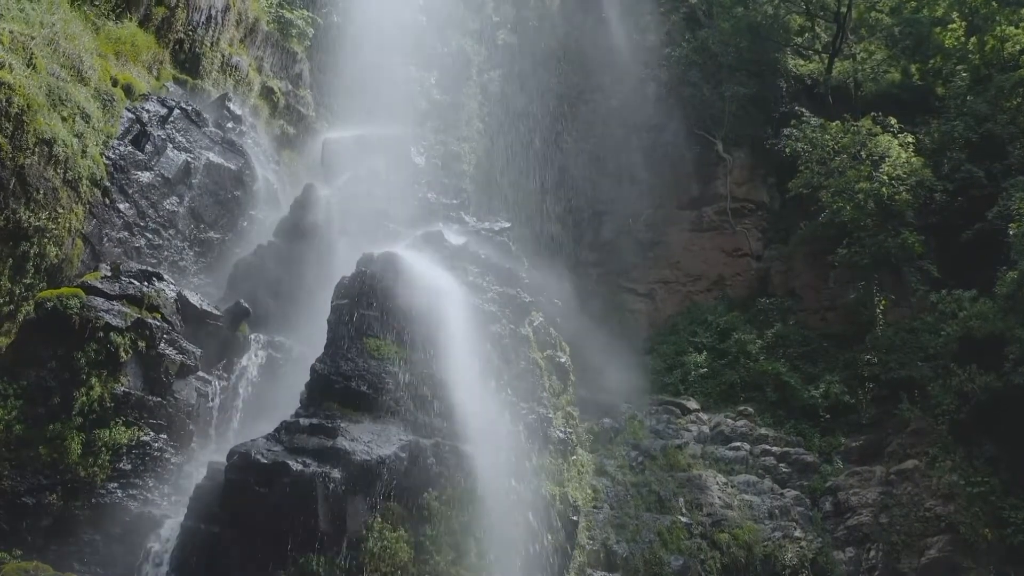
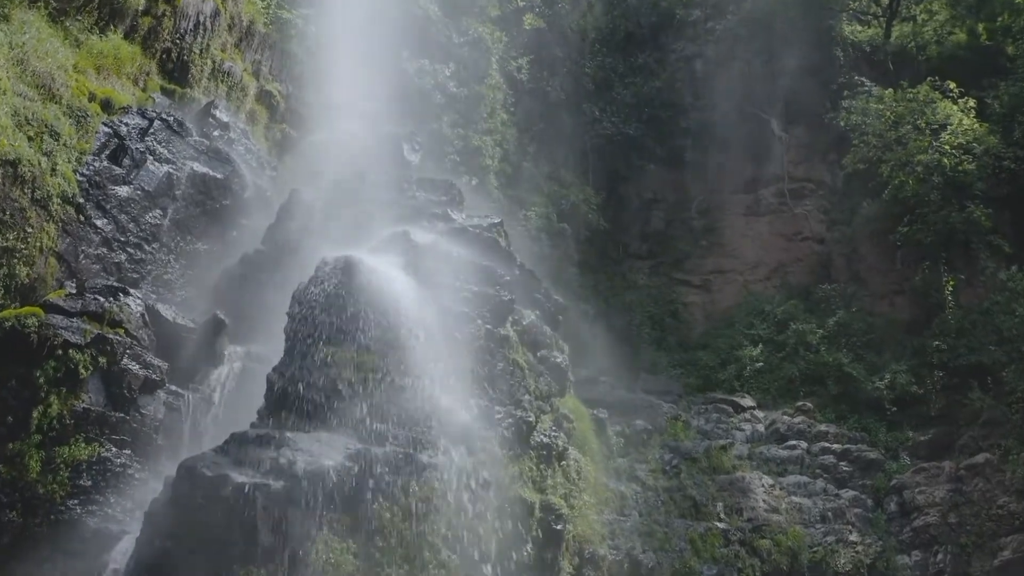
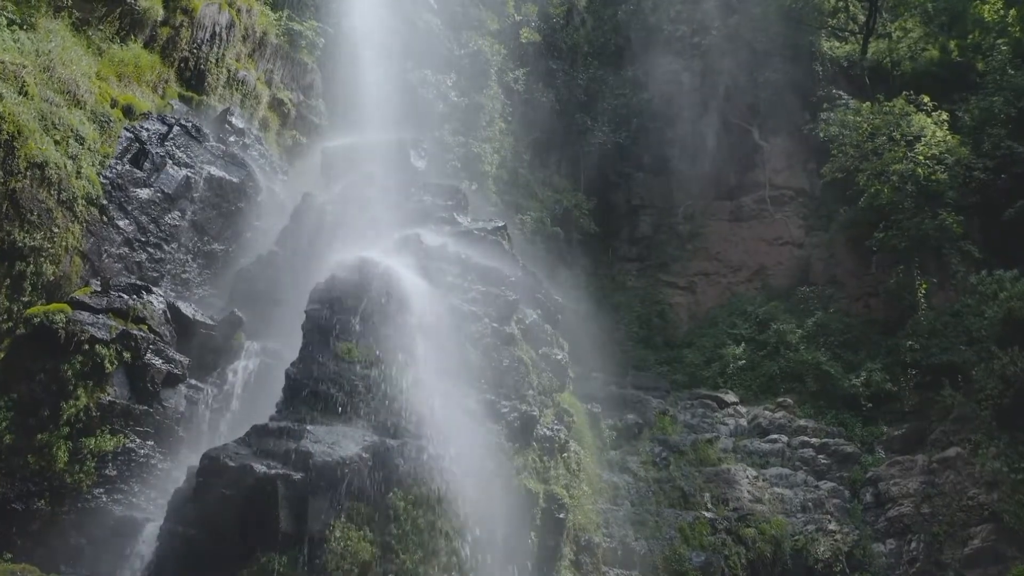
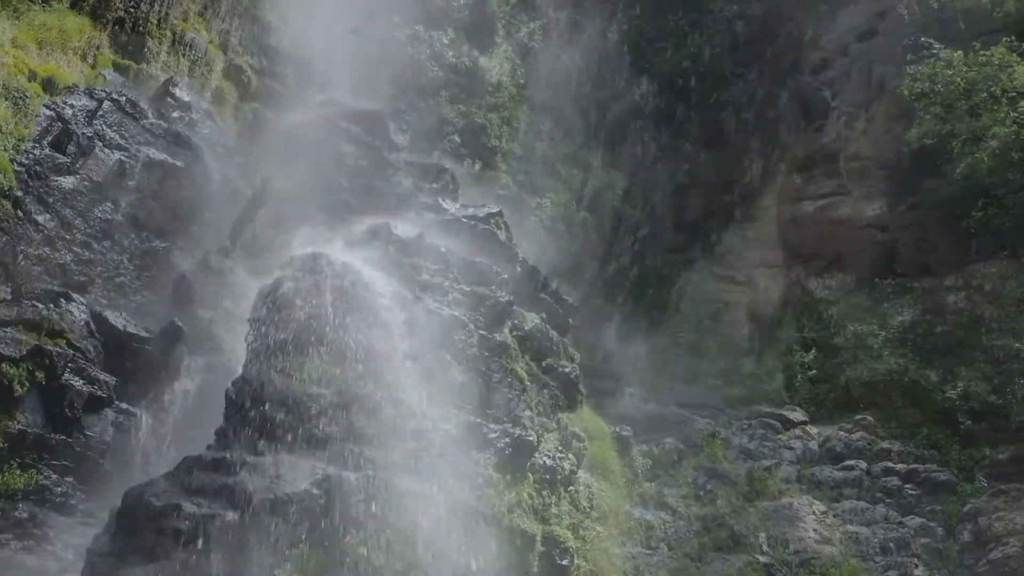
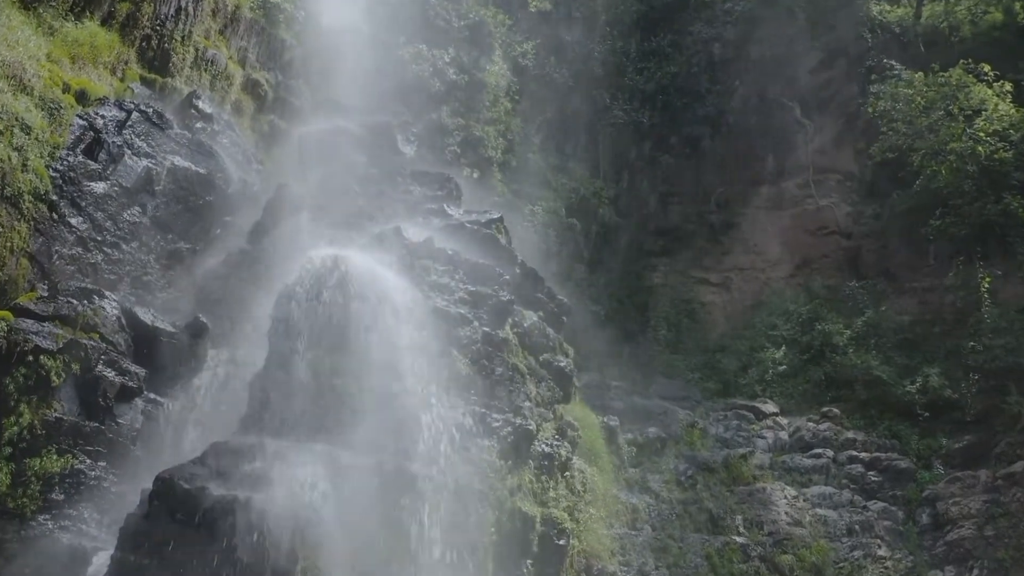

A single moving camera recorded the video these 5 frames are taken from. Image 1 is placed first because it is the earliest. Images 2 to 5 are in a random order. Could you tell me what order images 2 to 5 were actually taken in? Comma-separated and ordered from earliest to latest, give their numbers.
3, 2, 5, 4
